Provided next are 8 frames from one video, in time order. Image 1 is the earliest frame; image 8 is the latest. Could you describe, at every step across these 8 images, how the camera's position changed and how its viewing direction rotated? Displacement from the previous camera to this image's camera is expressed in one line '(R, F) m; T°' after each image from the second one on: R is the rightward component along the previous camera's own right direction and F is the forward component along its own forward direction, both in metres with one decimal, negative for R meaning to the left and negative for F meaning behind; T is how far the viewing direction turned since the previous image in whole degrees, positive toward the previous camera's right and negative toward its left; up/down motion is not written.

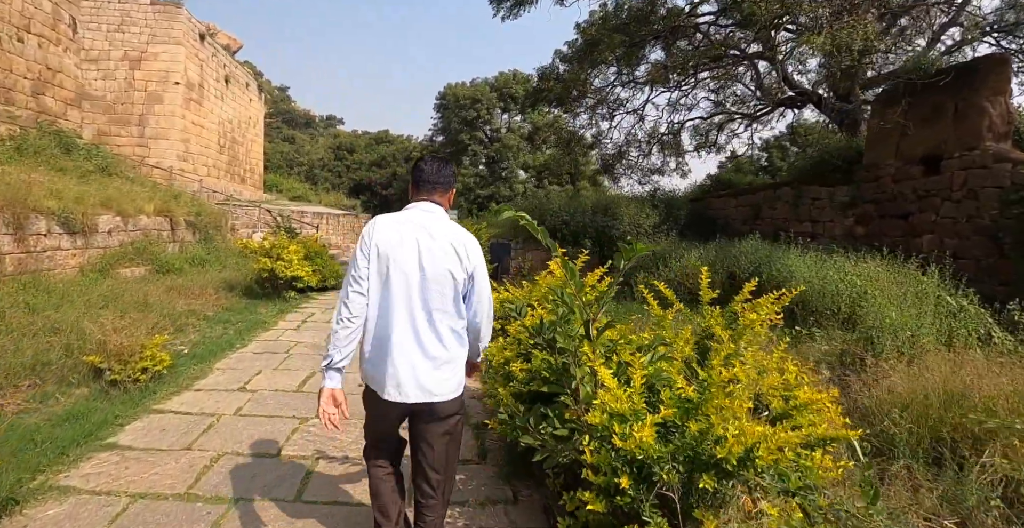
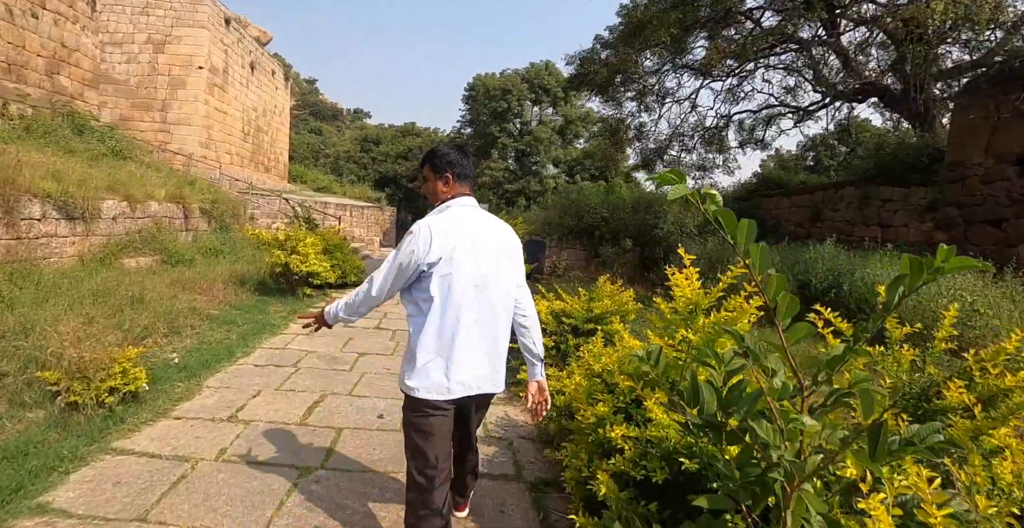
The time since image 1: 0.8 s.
(-0.2, +0.8) m; -2°
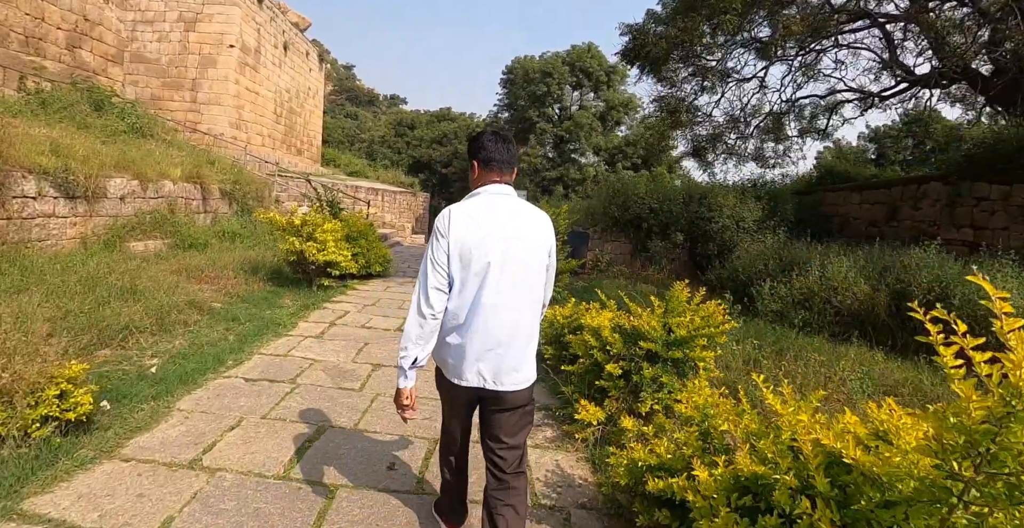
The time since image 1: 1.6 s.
(-0.1, +0.8) m; -3°
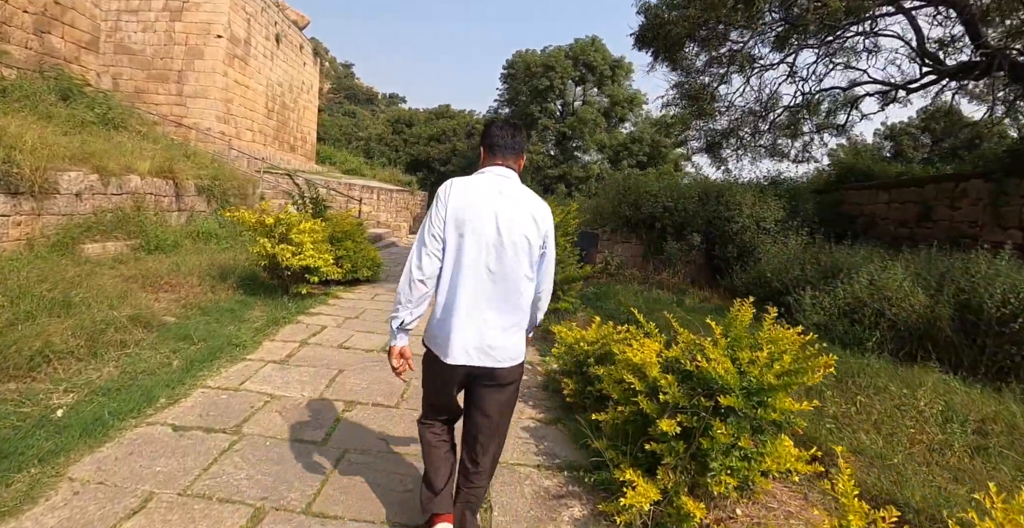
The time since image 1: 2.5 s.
(-0.1, +0.7) m; 0°
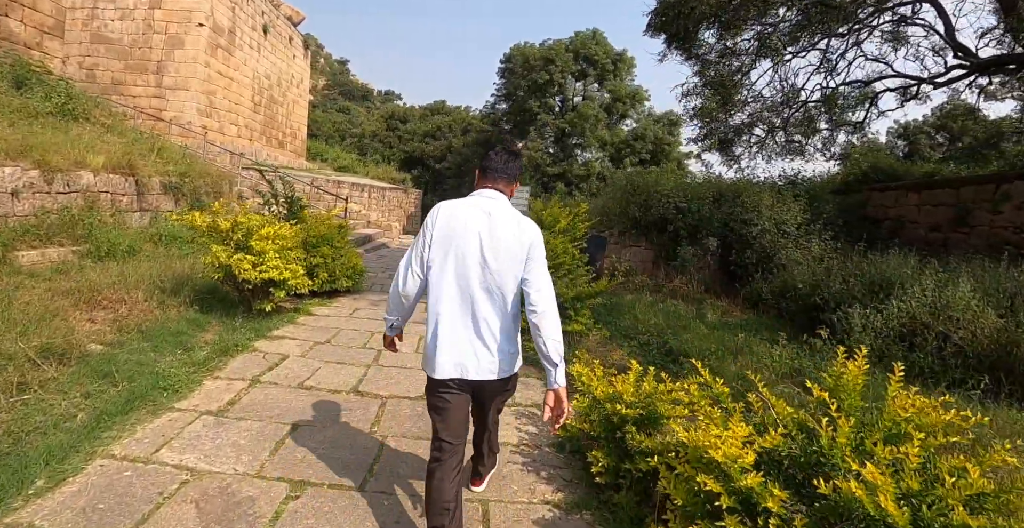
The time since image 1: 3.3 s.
(0.0, +0.7) m; 0°
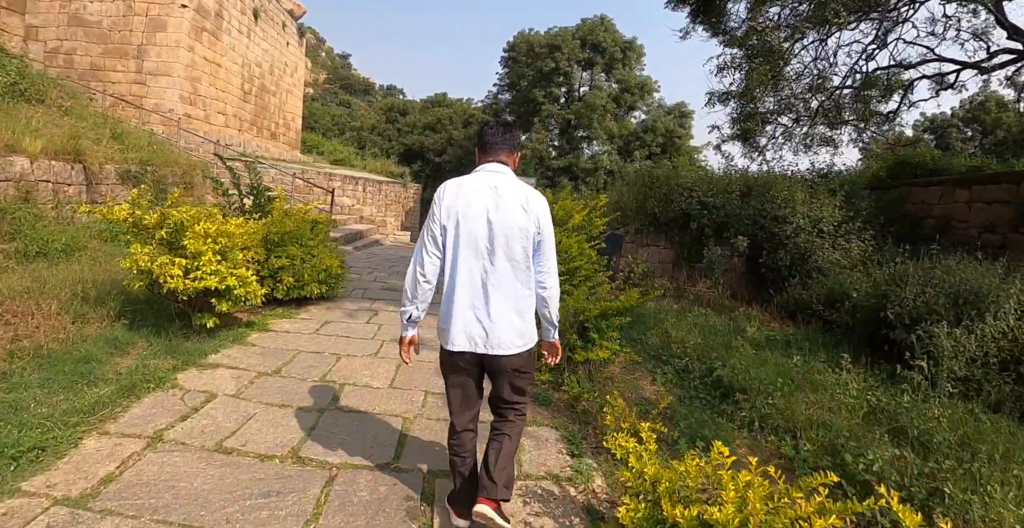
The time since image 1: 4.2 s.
(0.0, +0.8) m; 0°
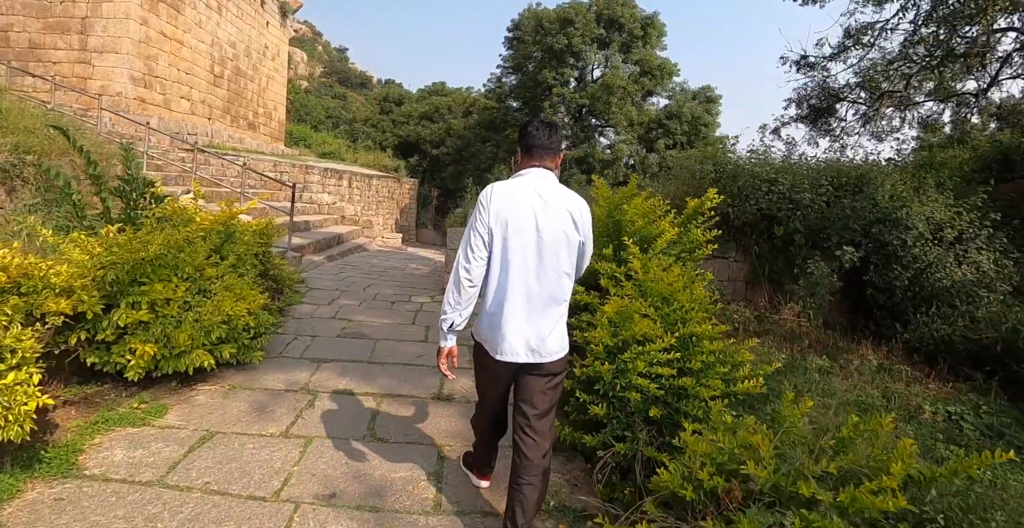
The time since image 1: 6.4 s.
(-0.2, +1.7) m; 0°
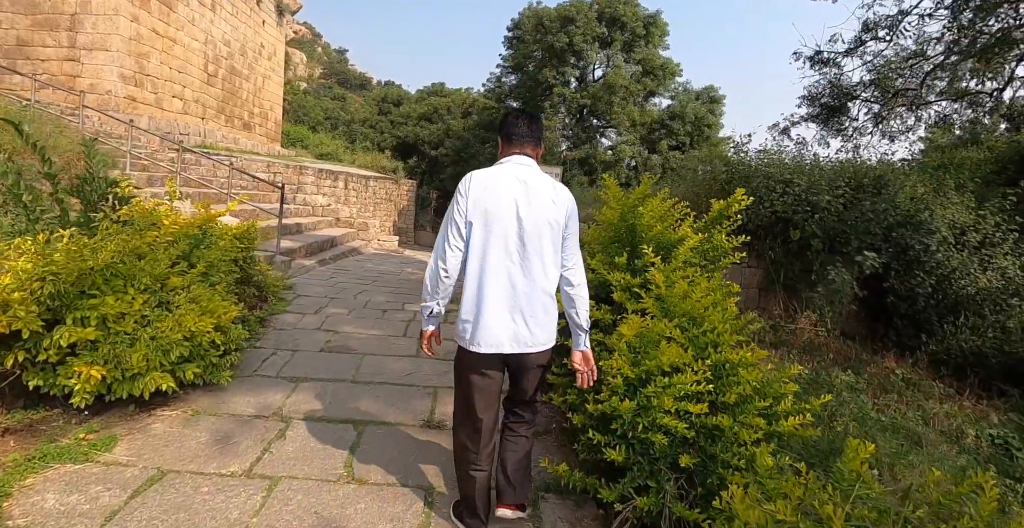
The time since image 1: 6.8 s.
(0.0, +0.3) m; 0°
